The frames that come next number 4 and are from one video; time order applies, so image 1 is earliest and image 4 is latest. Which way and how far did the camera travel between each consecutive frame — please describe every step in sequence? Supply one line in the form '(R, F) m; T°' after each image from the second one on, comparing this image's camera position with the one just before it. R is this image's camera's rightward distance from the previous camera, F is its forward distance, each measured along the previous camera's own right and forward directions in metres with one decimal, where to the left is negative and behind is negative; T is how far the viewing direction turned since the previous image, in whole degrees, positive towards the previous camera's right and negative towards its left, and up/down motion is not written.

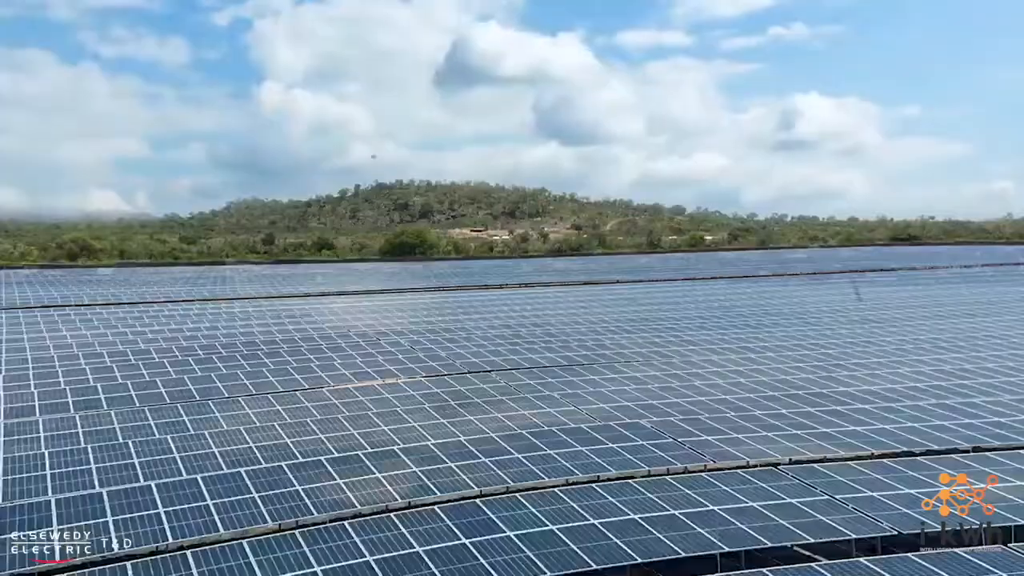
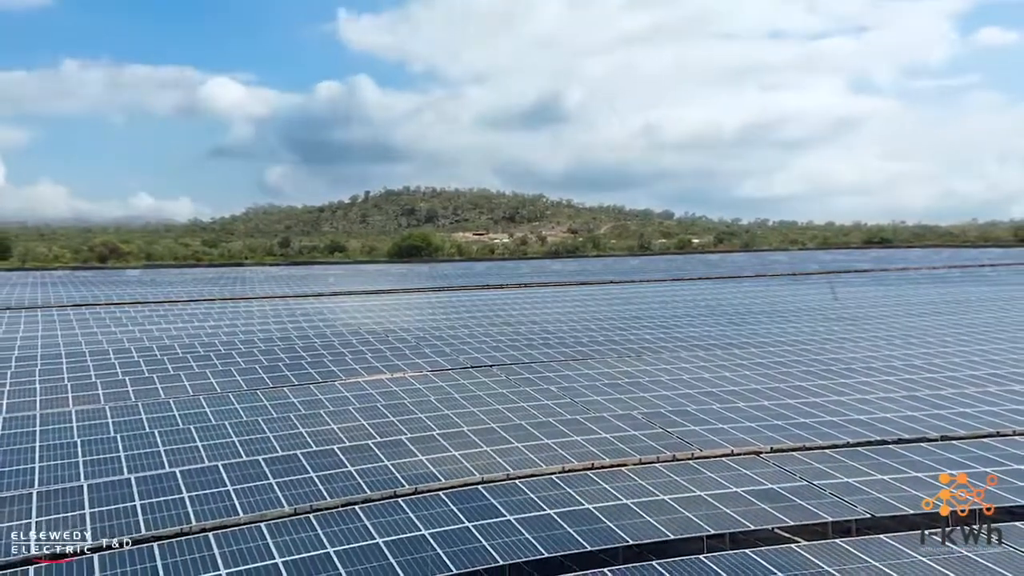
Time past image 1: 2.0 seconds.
(0.0, -0.7) m; 0°
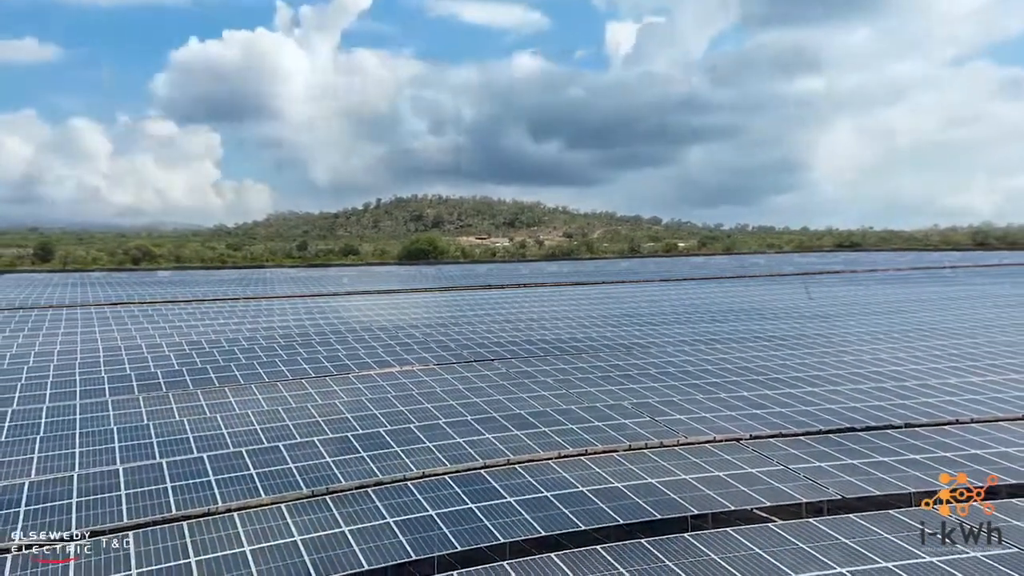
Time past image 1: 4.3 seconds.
(+0.1, -0.9) m; 0°
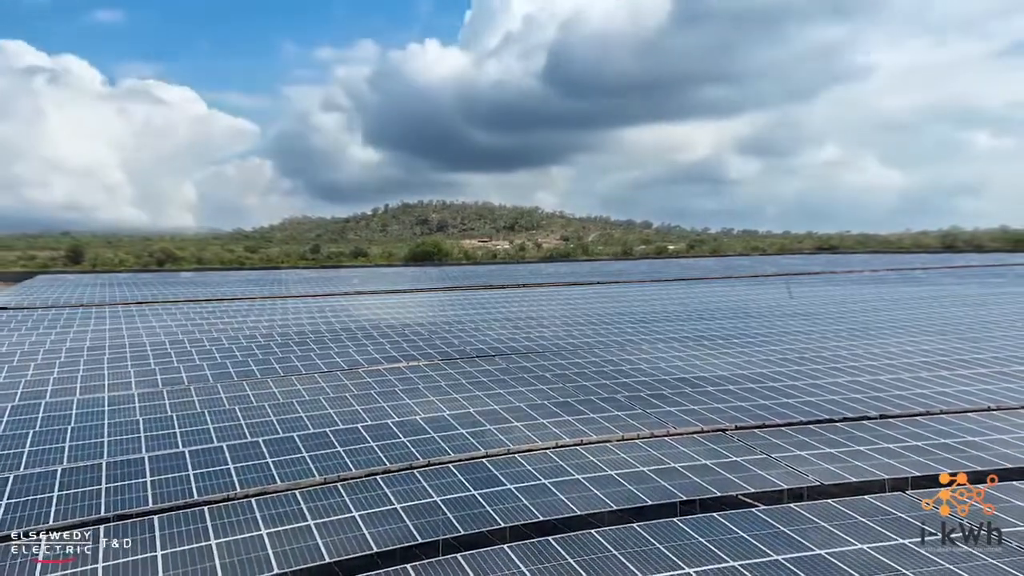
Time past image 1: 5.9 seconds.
(+0.1, -0.7) m; 0°
